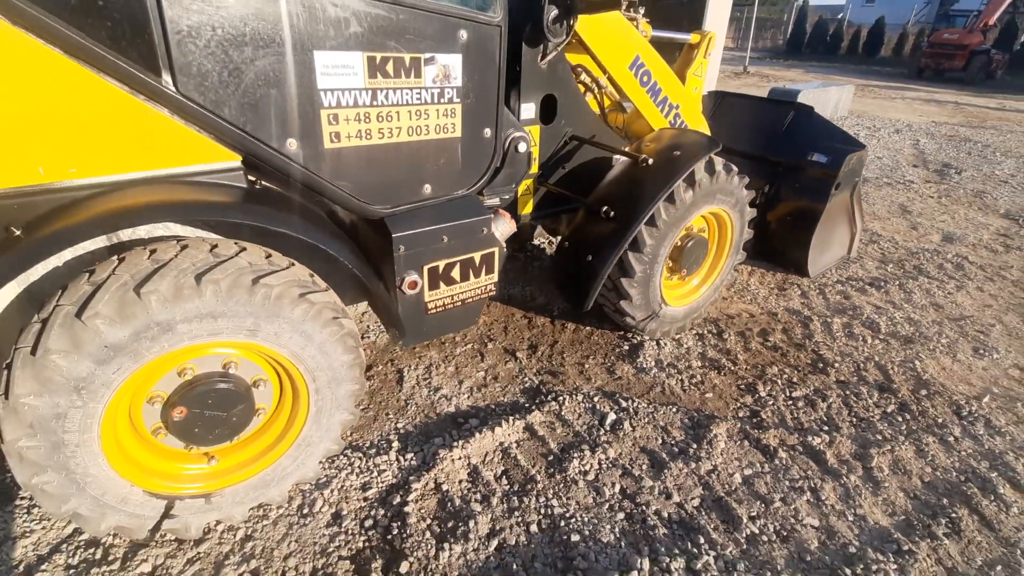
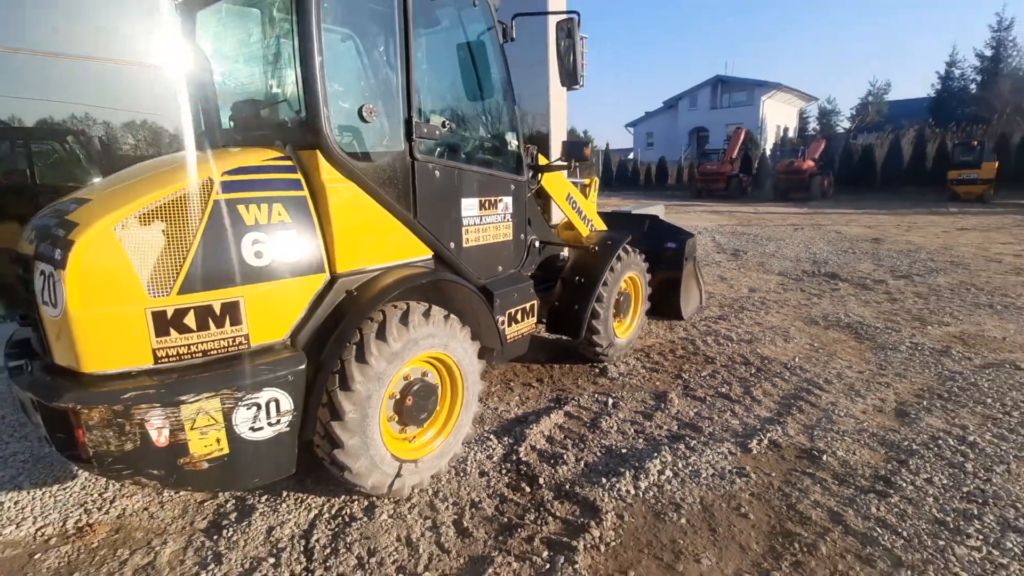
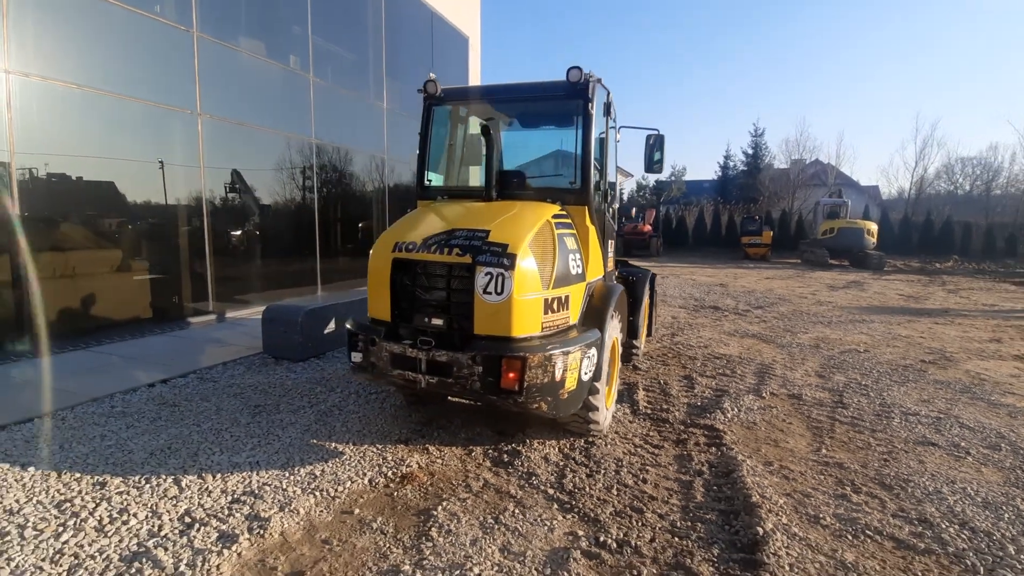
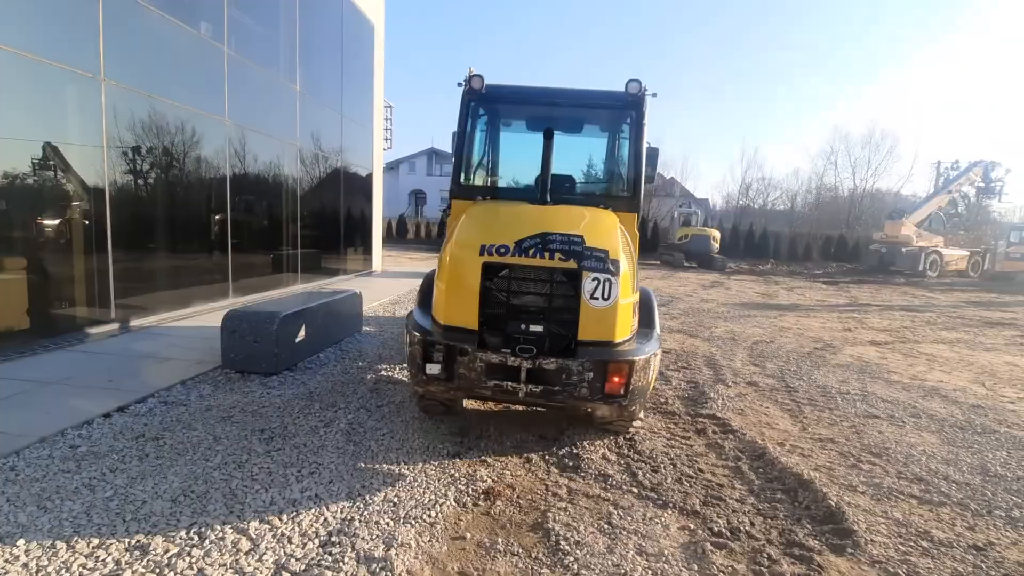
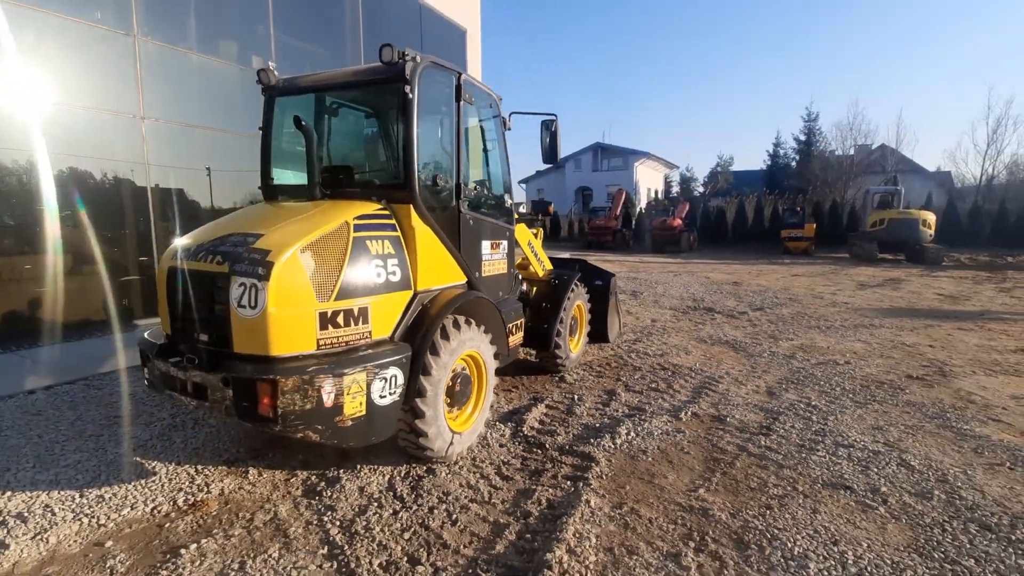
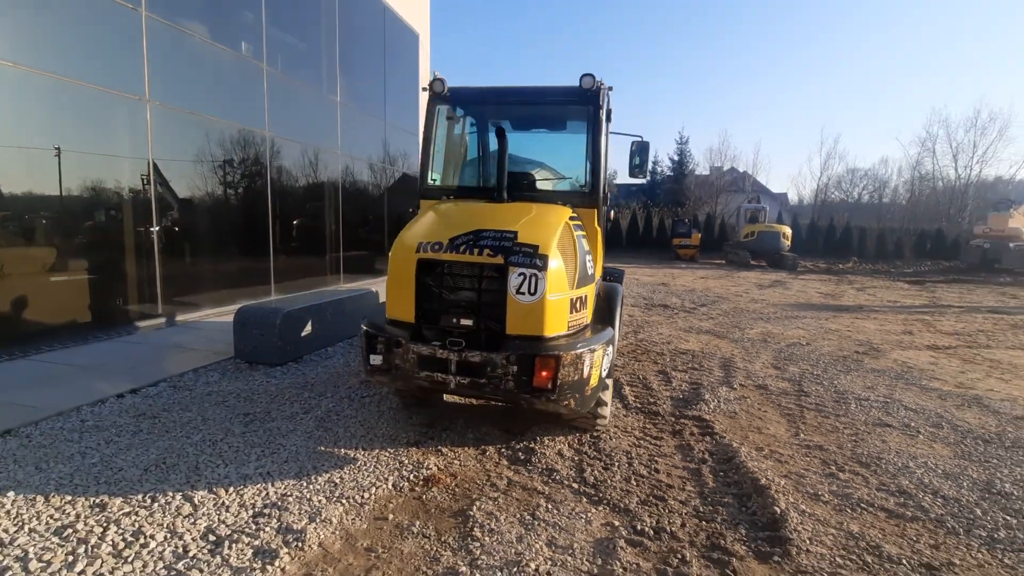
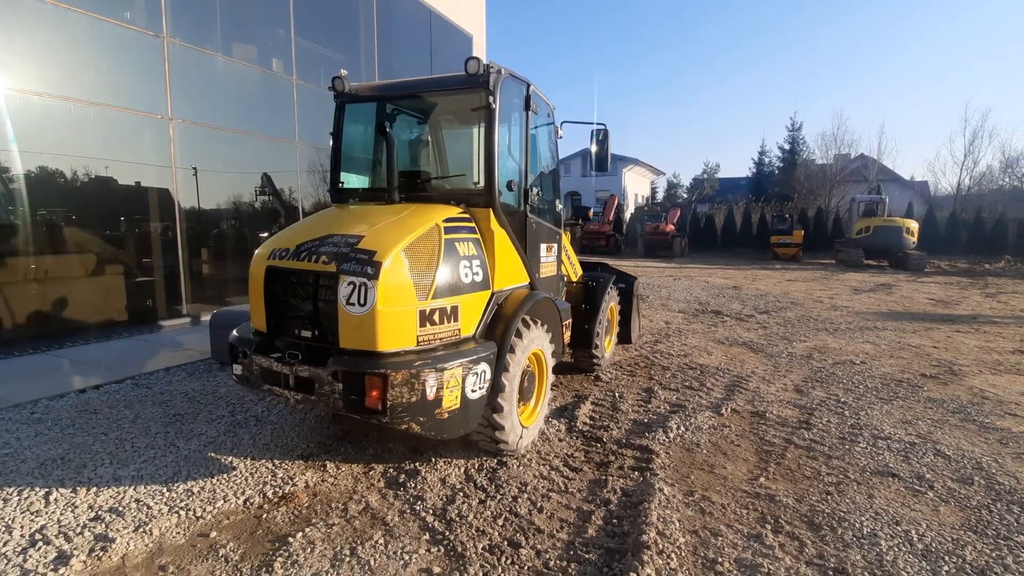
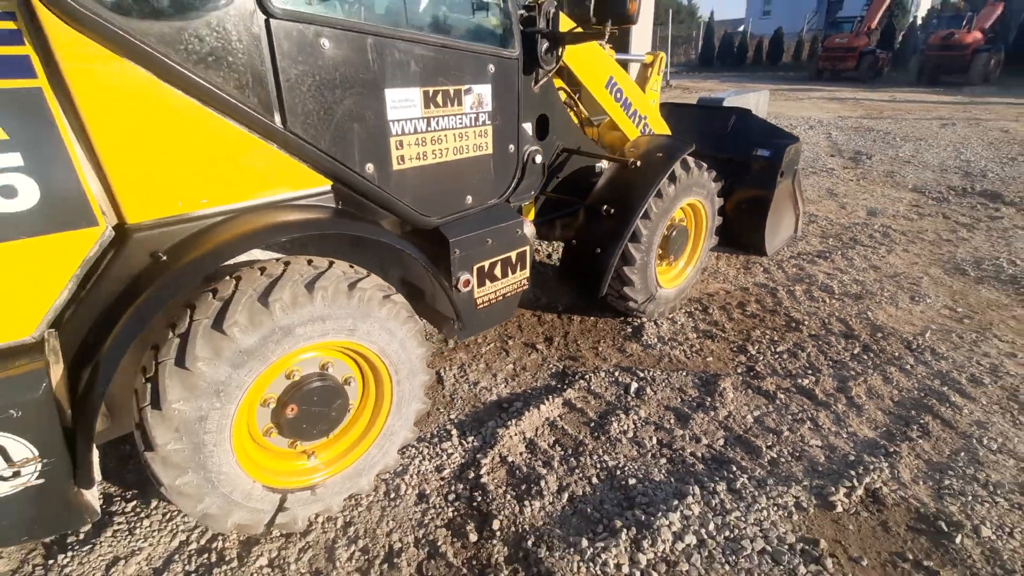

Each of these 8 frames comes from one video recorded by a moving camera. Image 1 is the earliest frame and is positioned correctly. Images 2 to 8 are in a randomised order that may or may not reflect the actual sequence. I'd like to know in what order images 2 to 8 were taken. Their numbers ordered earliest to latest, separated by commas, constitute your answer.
8, 2, 5, 7, 3, 6, 4
